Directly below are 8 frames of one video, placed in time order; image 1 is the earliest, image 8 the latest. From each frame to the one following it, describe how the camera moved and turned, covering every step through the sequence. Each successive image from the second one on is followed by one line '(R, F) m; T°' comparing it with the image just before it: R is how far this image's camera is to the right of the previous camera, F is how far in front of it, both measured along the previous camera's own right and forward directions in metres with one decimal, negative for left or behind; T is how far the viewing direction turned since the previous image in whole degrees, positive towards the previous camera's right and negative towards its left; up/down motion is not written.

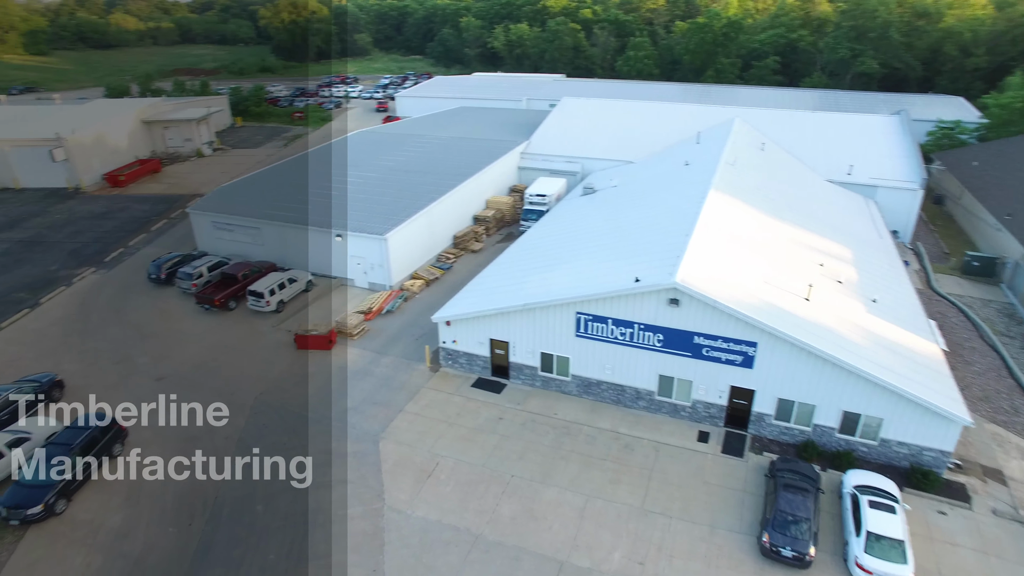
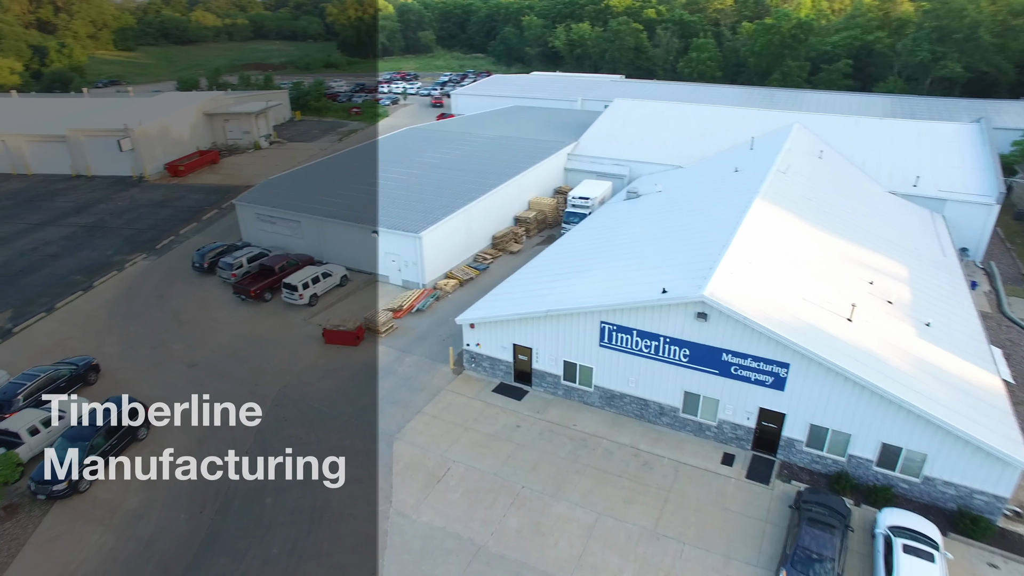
(+0.8, +0.5) m; -5°
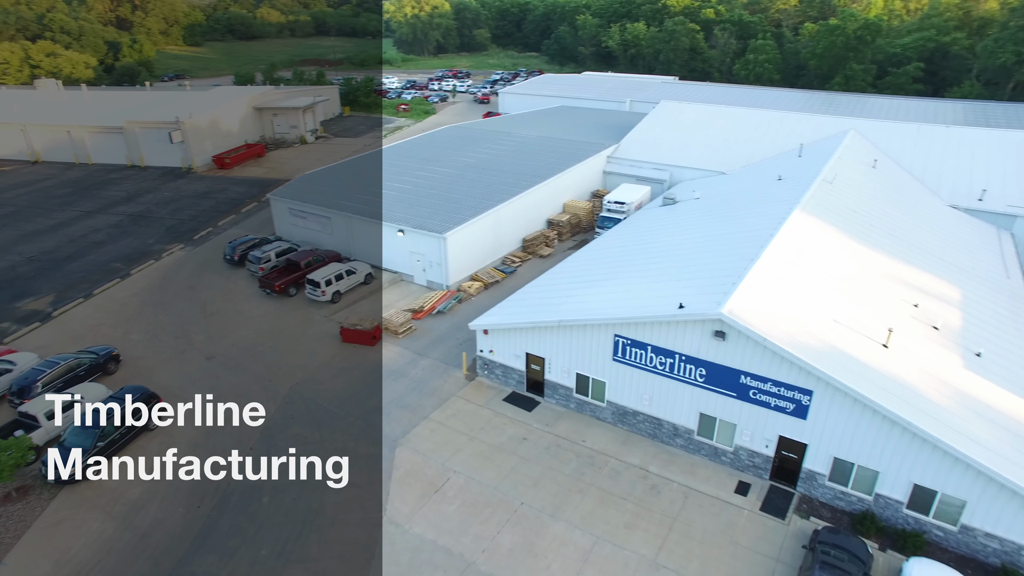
(+1.0, +0.6) m; -4°
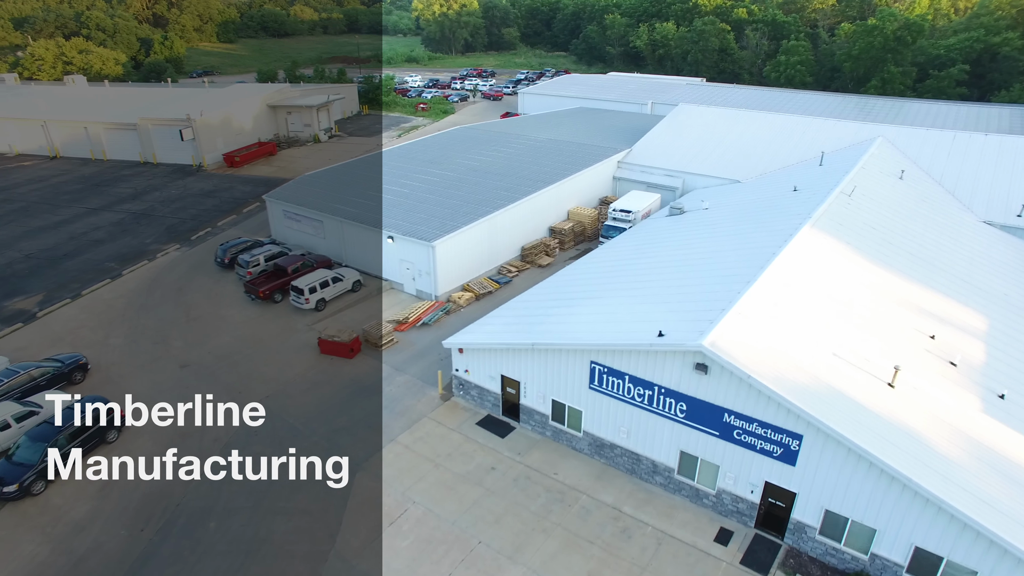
(+1.4, +1.2) m; -3°
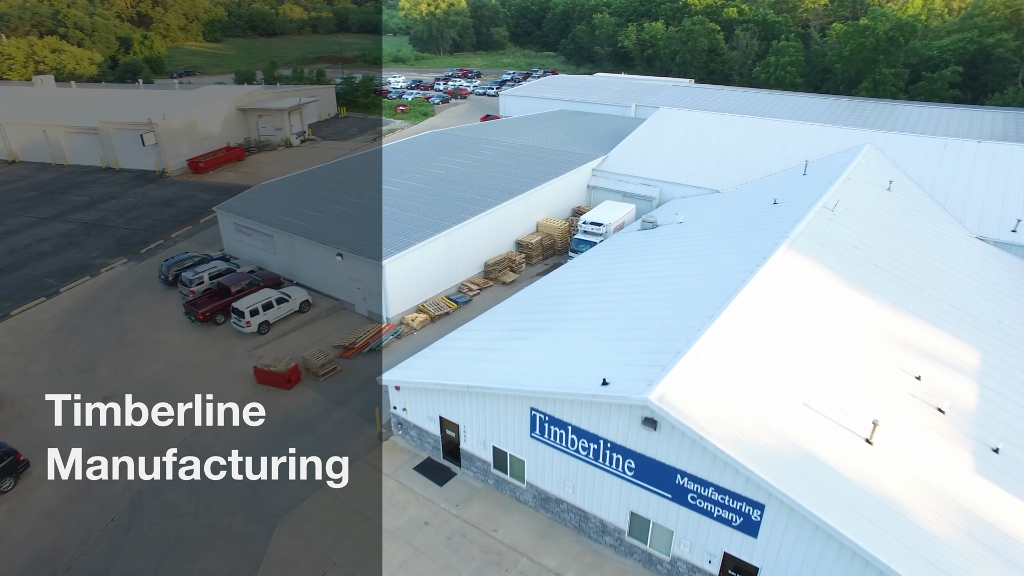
(+1.3, +1.6) m; 0°
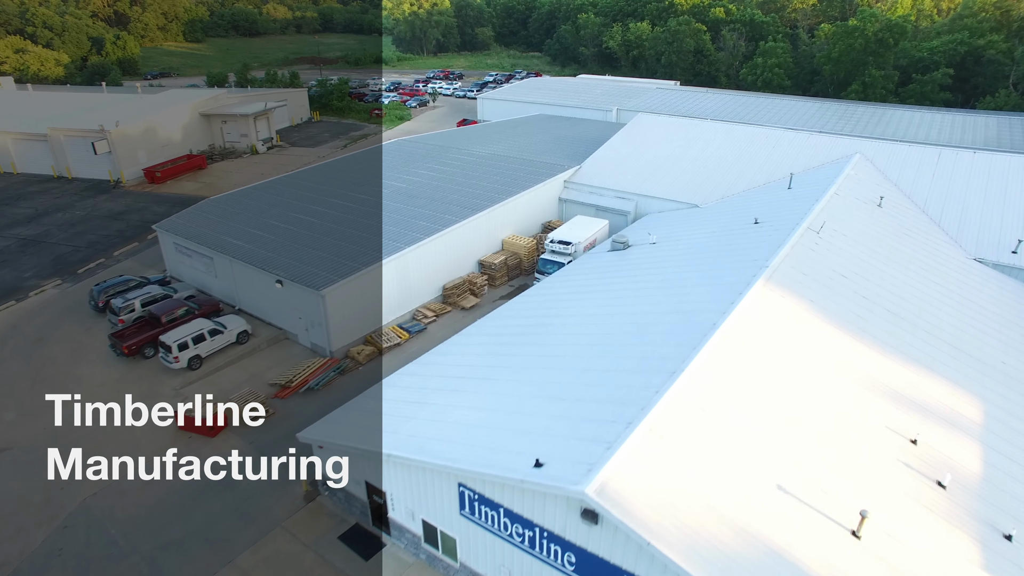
(+1.1, +1.9) m; +1°
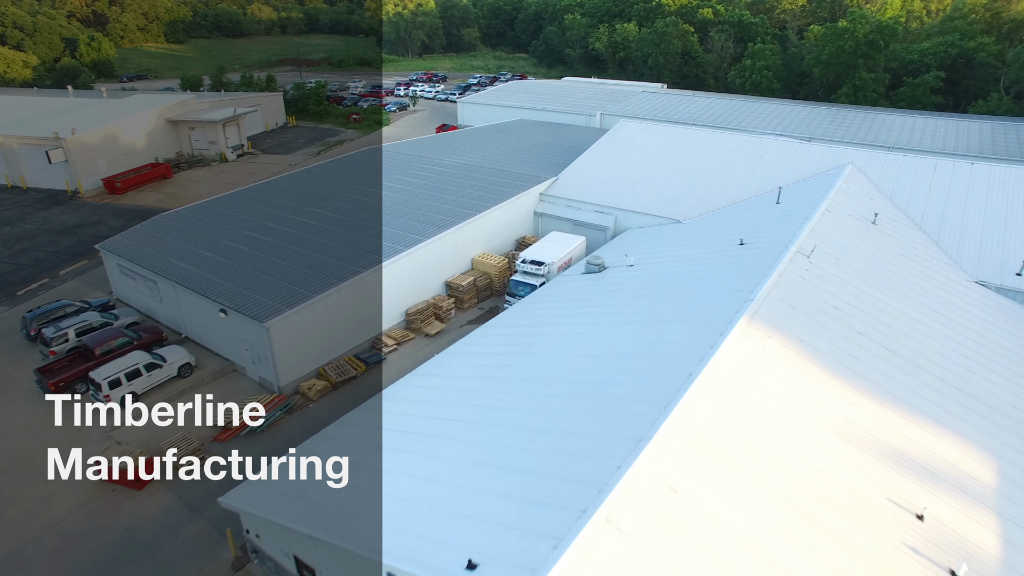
(+0.8, +1.6) m; +1°
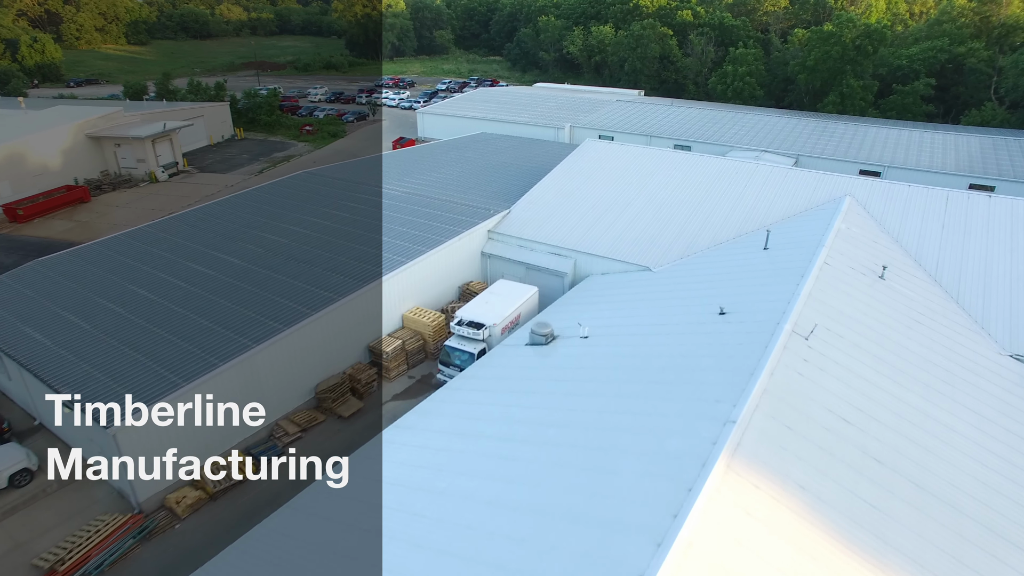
(+1.4, +3.7) m; +1°
